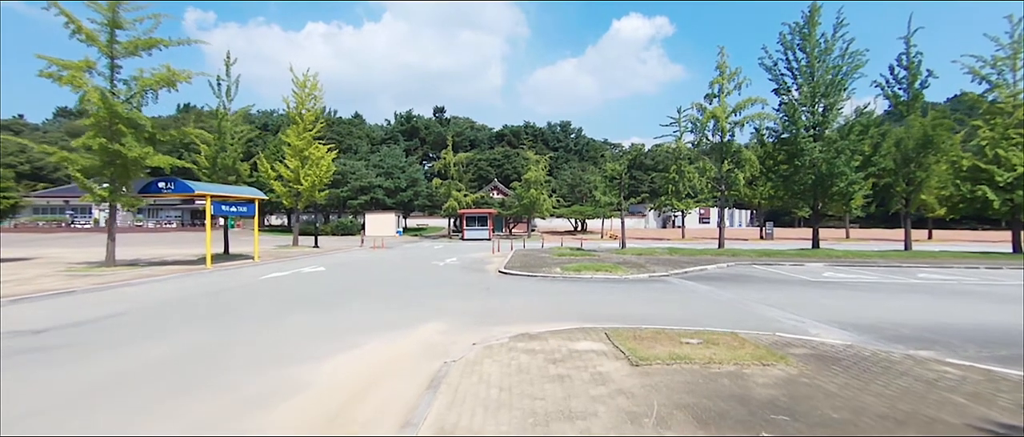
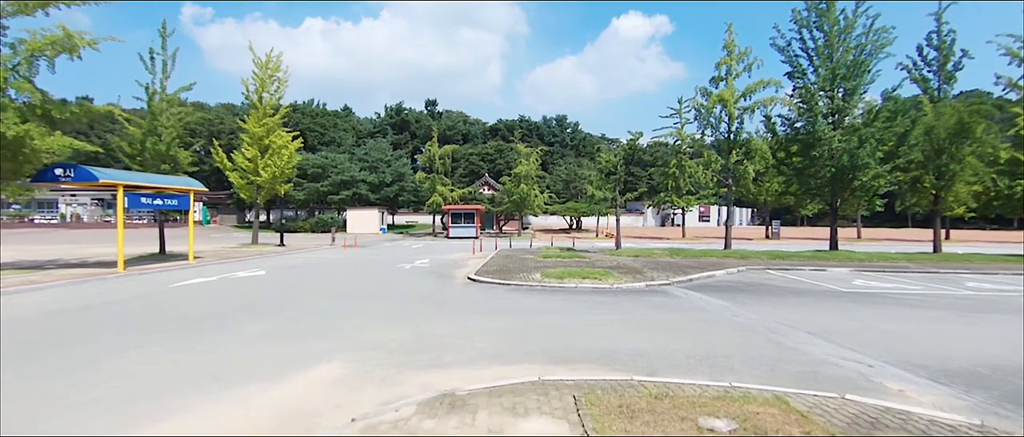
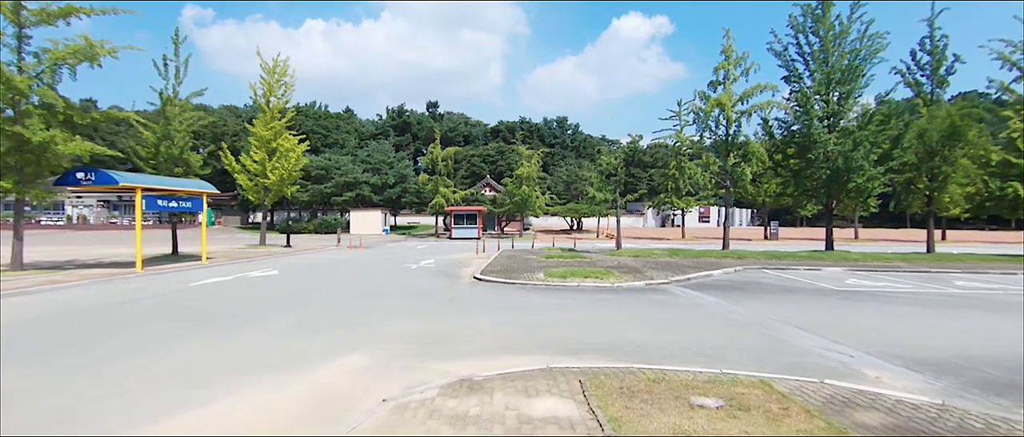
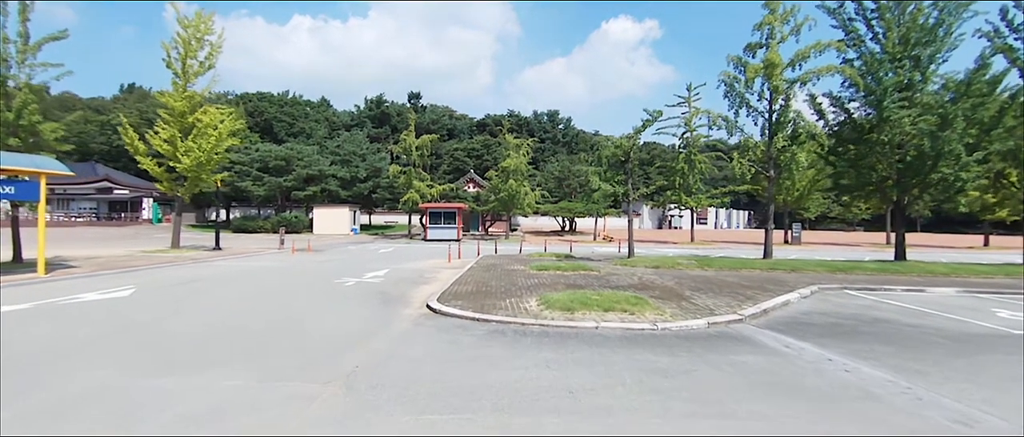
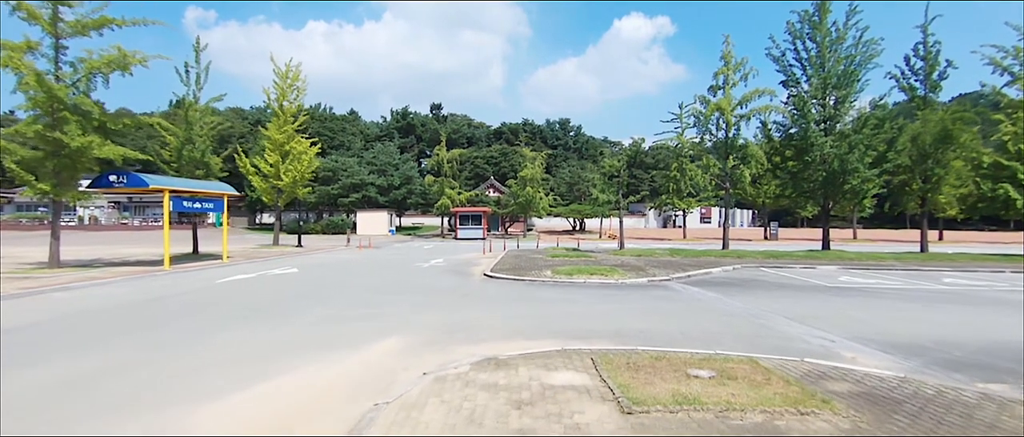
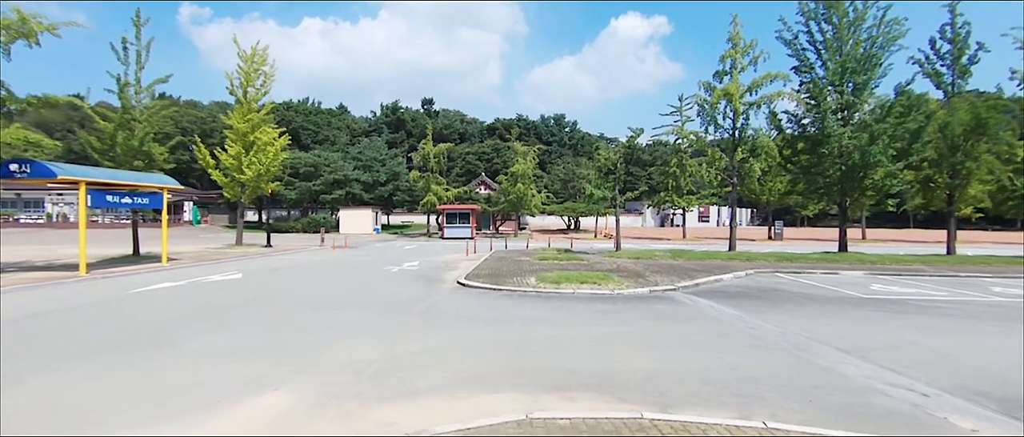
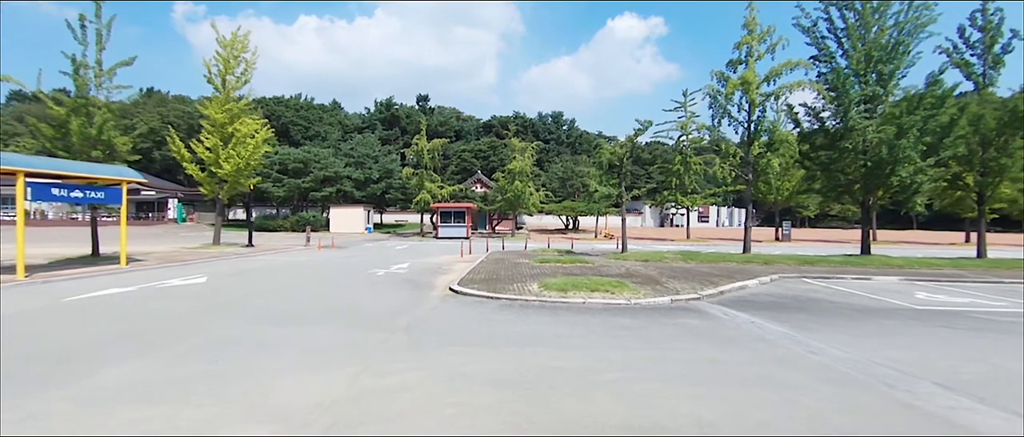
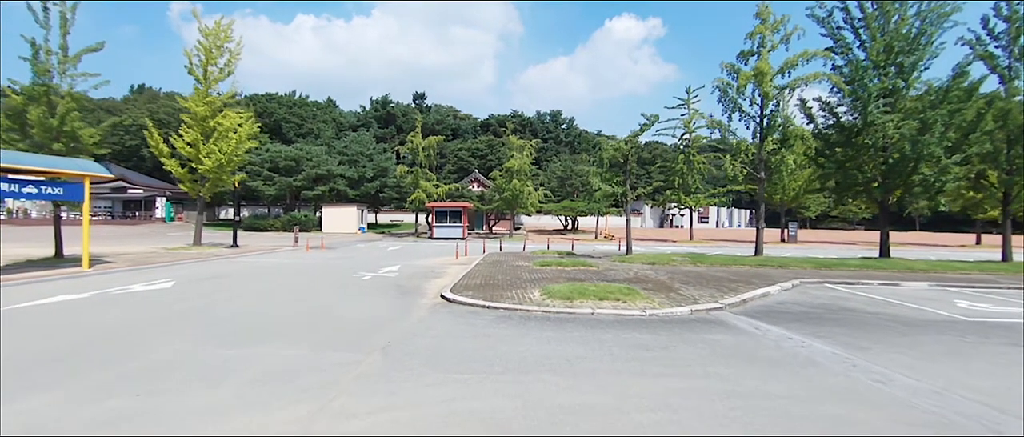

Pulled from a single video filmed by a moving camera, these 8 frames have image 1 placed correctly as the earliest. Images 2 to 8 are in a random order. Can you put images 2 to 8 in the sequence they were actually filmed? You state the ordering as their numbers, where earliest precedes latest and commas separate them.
5, 3, 2, 6, 7, 8, 4
